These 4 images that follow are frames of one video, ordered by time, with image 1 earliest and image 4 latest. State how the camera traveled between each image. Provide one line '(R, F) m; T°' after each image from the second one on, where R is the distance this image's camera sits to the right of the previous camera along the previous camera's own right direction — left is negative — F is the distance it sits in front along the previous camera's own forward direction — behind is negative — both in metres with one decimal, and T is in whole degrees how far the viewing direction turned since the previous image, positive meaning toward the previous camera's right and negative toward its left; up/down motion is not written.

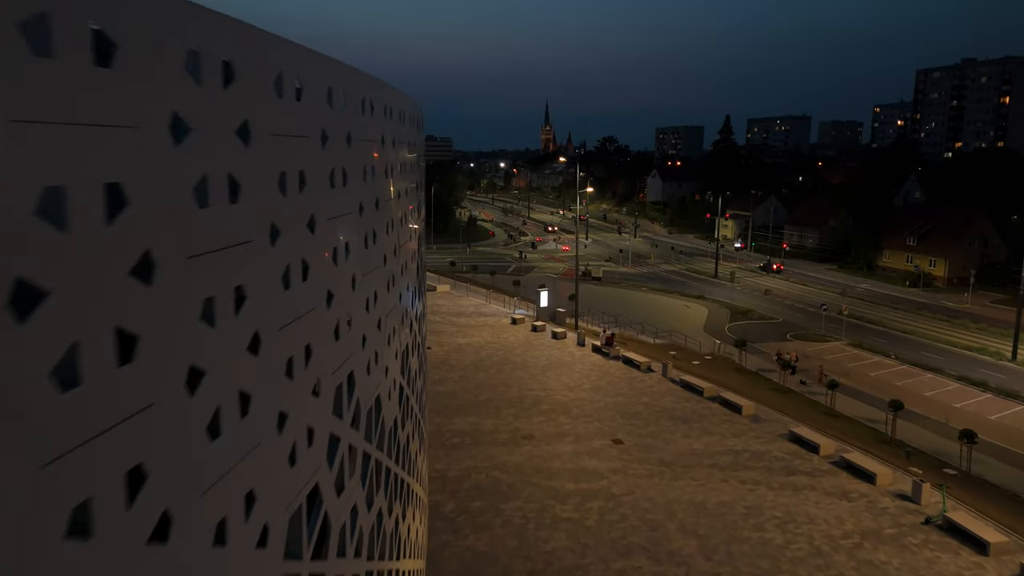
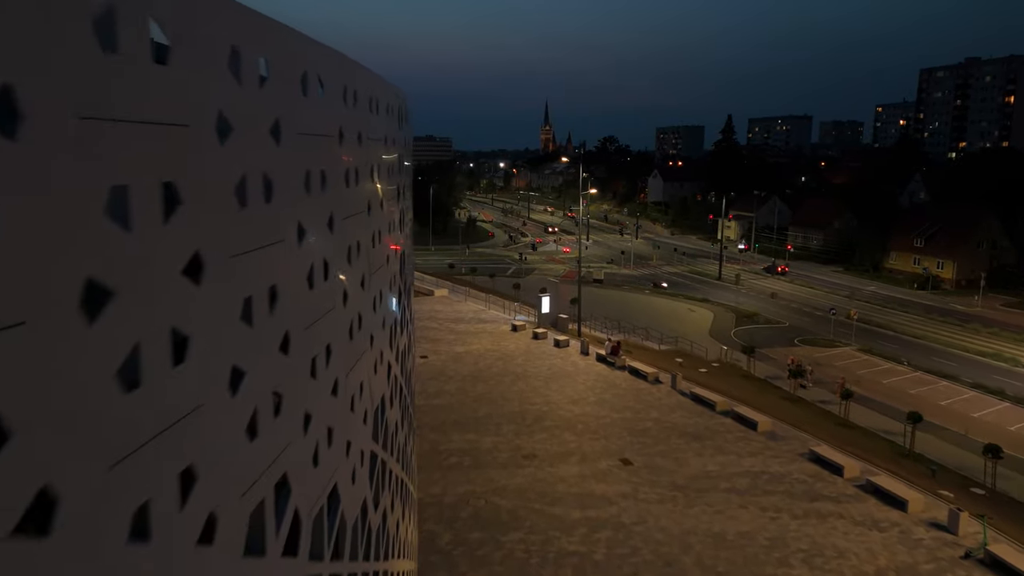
(0.0, +1.2) m; 0°
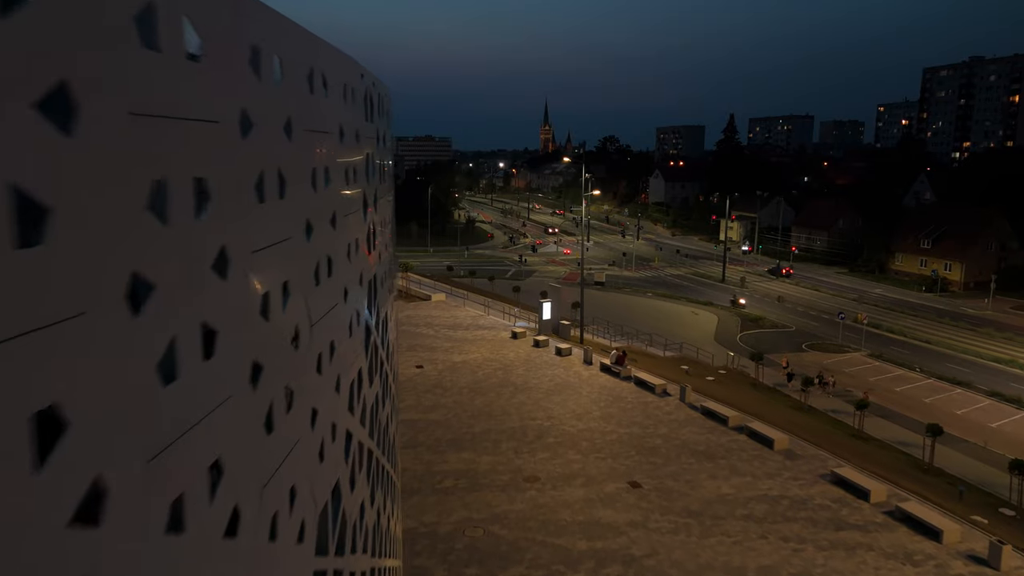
(0.0, +1.2) m; 0°
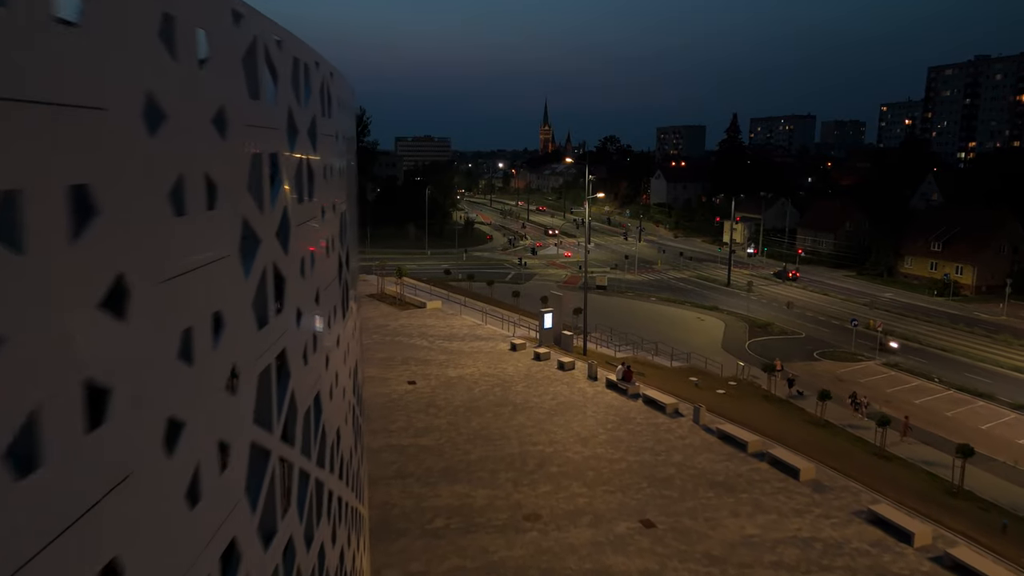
(0.0, +1.7) m; 0°
